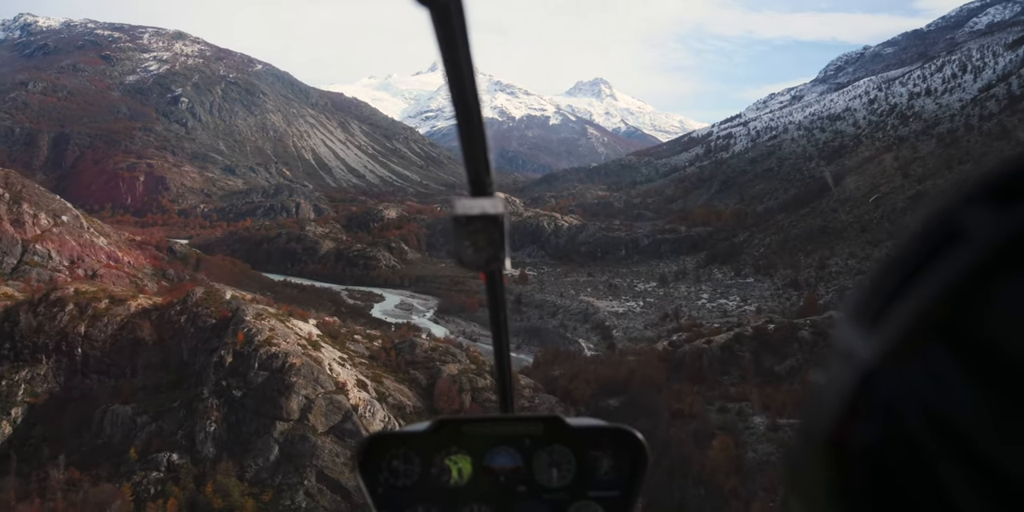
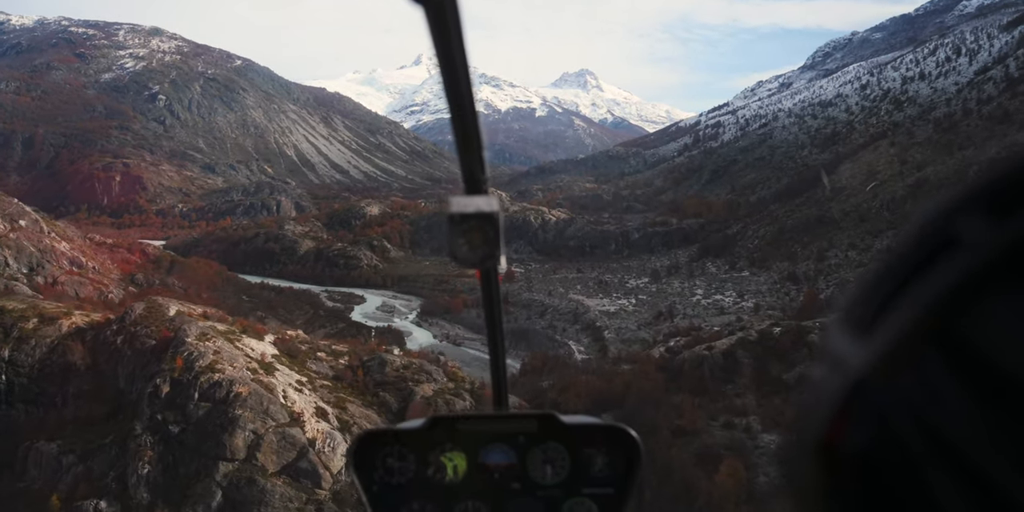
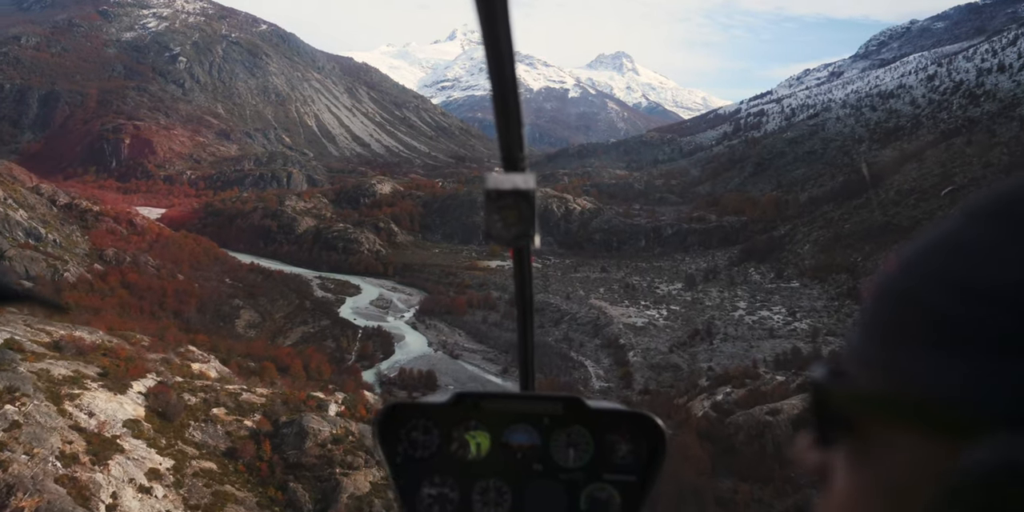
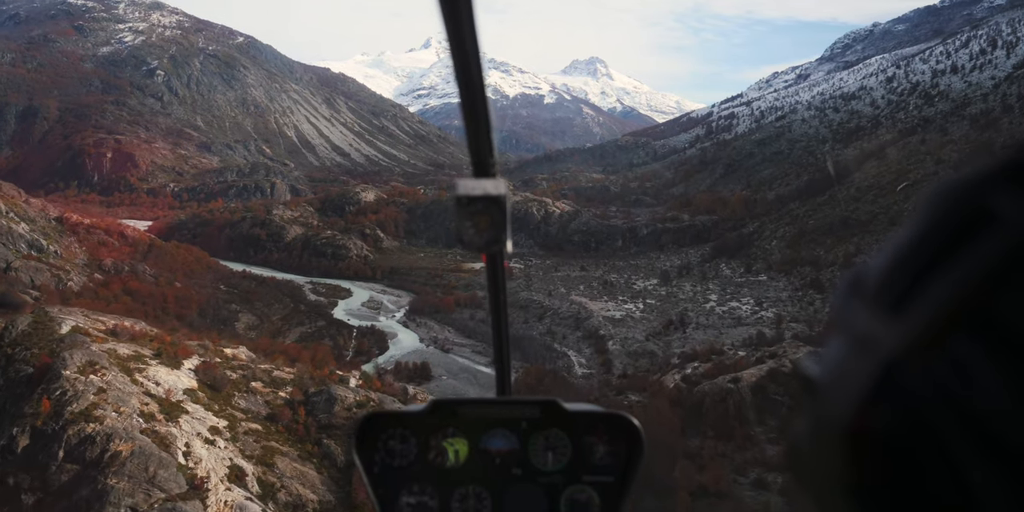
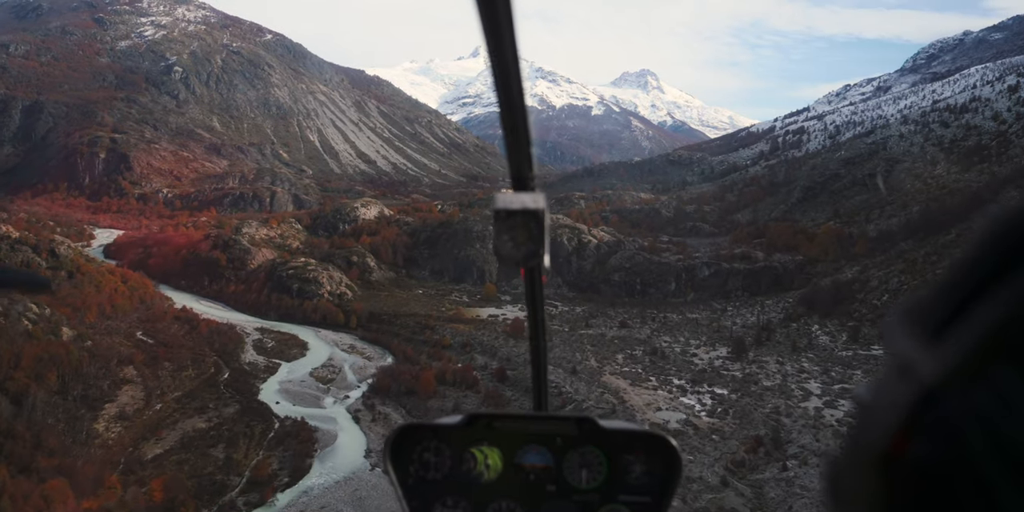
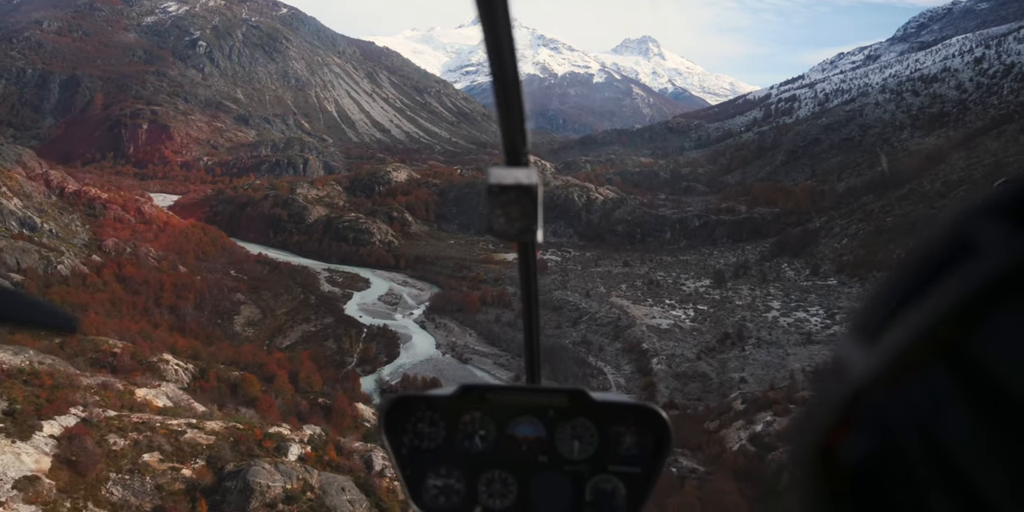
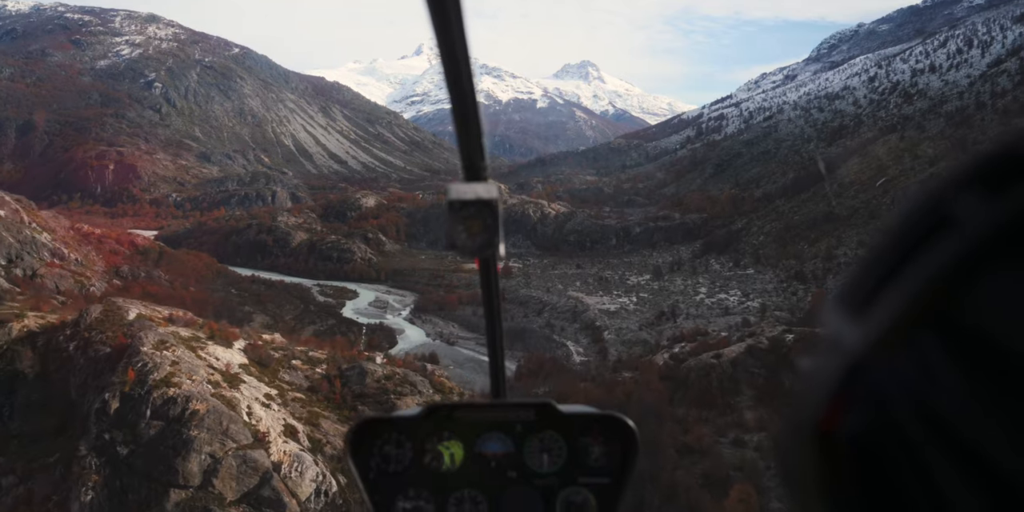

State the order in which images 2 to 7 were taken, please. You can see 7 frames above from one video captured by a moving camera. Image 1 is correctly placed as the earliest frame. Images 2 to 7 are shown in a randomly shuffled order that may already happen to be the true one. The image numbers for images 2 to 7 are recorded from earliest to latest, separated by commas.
2, 7, 4, 3, 6, 5
